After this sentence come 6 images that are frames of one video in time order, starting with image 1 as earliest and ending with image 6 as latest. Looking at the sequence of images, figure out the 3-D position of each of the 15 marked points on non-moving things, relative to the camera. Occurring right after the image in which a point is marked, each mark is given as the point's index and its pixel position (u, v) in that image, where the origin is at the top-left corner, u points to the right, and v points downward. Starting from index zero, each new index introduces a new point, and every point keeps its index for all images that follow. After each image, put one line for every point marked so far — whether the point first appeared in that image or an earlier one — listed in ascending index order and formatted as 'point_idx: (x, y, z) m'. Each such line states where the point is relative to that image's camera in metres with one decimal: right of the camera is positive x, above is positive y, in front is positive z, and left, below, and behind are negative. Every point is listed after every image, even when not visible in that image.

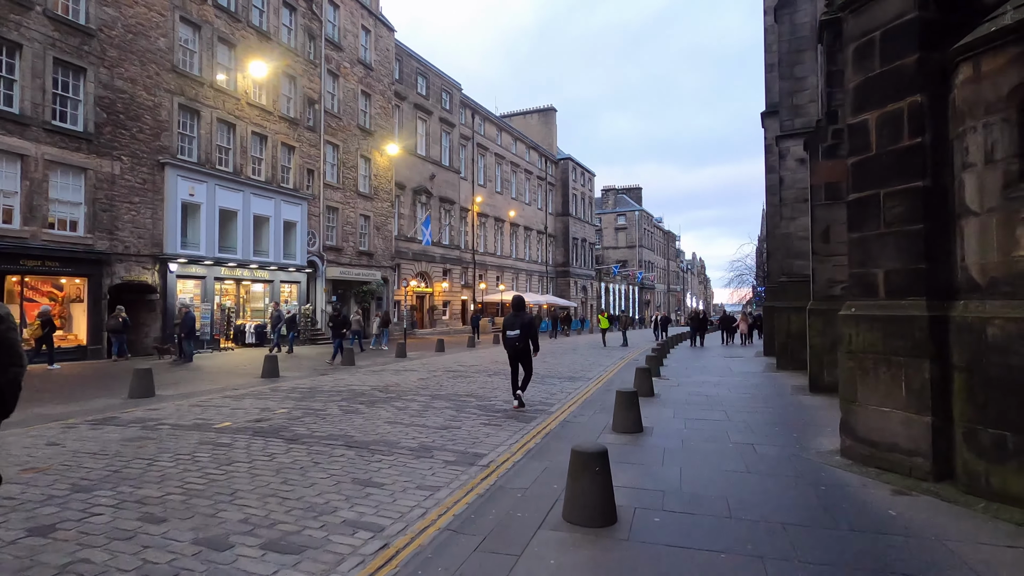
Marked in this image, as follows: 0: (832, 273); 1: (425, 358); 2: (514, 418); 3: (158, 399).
0: (+6.8, +0.3, +11.3) m
1: (-3.2, -2.6, +19.7) m
2: (0.0, -2.1, +8.5) m
3: (-6.8, -2.2, +10.3) m
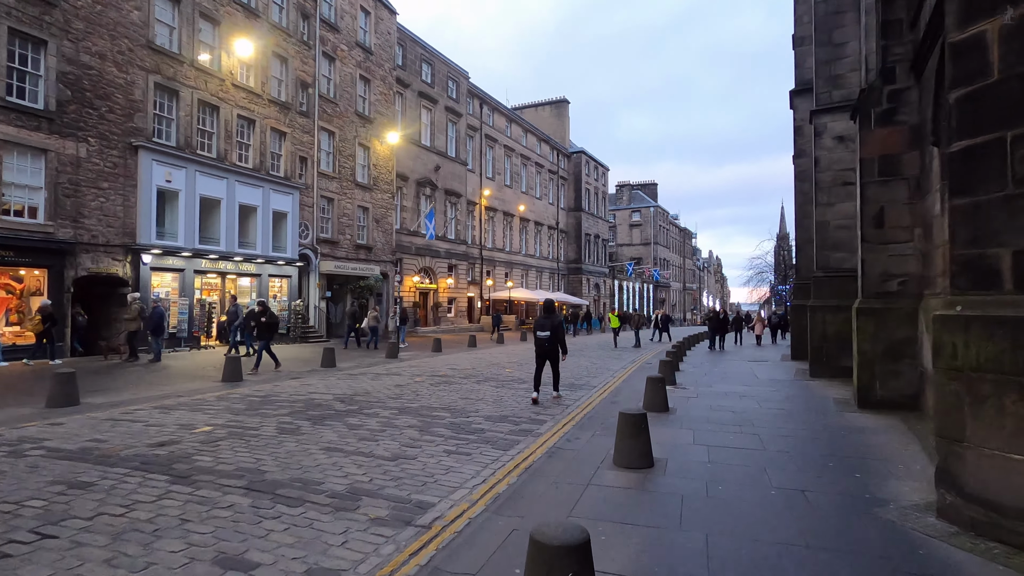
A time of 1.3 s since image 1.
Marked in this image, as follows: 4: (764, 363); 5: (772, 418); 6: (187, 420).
0: (+6.6, +0.4, +9.4) m
1: (-3.2, -2.4, +18.0) m
2: (-0.3, -2.0, +6.7) m
3: (-7.1, -2.0, +8.7) m
4: (+8.7, -2.6, +18.4) m
5: (+4.3, -2.1, +8.8) m
6: (-4.7, -1.9, +7.7) m
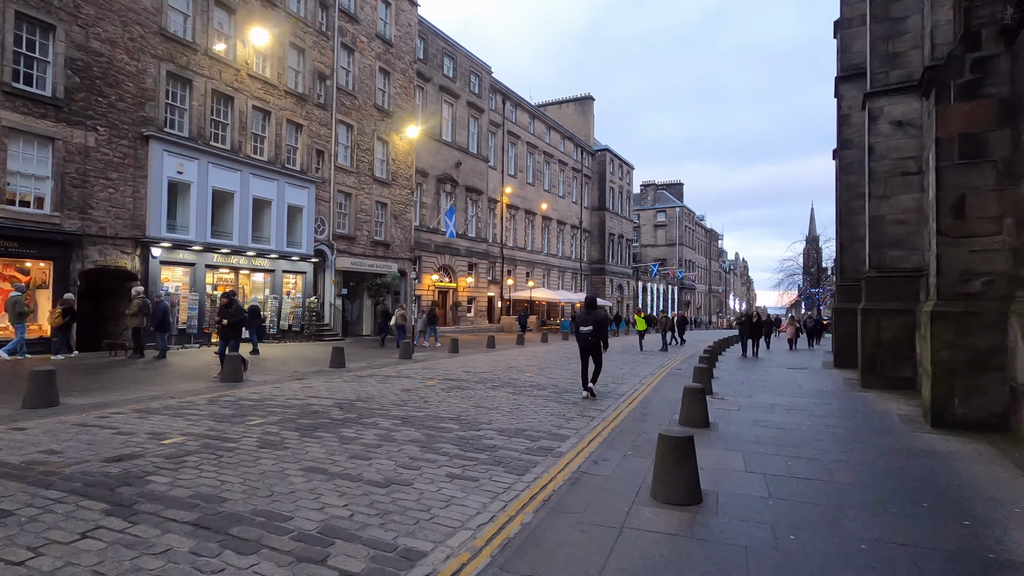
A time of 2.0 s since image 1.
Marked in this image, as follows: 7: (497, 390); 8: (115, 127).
0: (+6.9, +0.4, +8.0) m
1: (-2.6, -2.3, +17.0) m
2: (-0.1, -1.9, +5.7) m
3: (-6.9, -1.8, +8.0) m
4: (+9.3, -2.6, +17.0) m
5: (+4.5, -2.1, +7.6) m
6: (-4.4, -1.8, +6.8) m
7: (-0.3, -2.0, +10.6) m
8: (-12.7, +5.2, +17.1) m
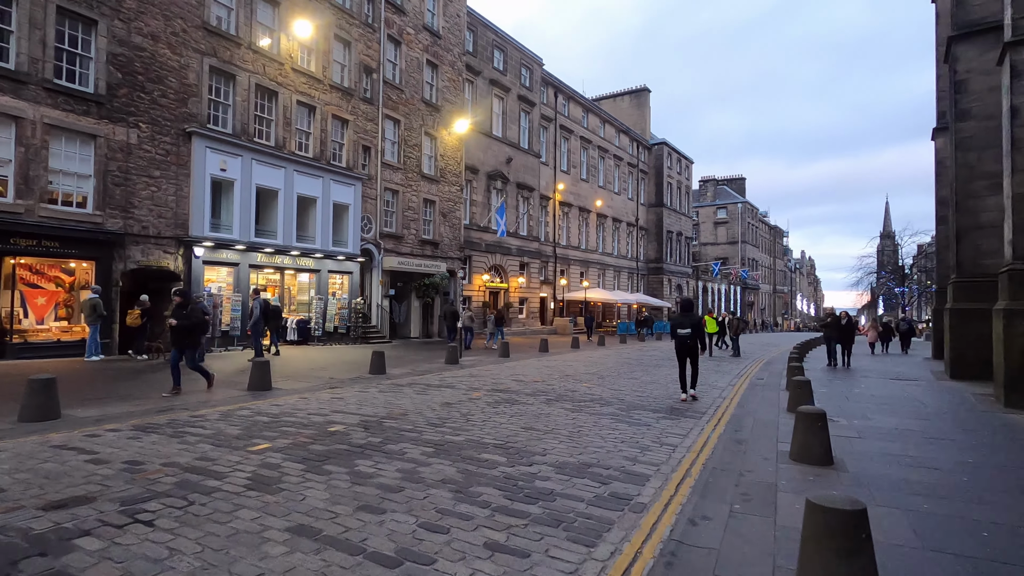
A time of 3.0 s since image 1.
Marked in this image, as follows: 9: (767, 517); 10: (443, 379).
0: (+7.5, +0.5, +5.7) m
1: (-1.0, -2.3, +15.6) m
2: (+0.4, -1.8, +4.1) m
3: (-6.1, -1.8, +7.0) m
4: (+10.9, -2.6, +14.4) m
5: (+5.2, -2.0, +5.5) m
6: (-3.8, -1.7, +5.6) m
7: (+0.7, -2.0, +9.0) m
8: (-11.1, +5.1, +16.7) m
9: (+2.1, -1.9, +4.5) m
10: (-1.6, -2.1, +12.4) m
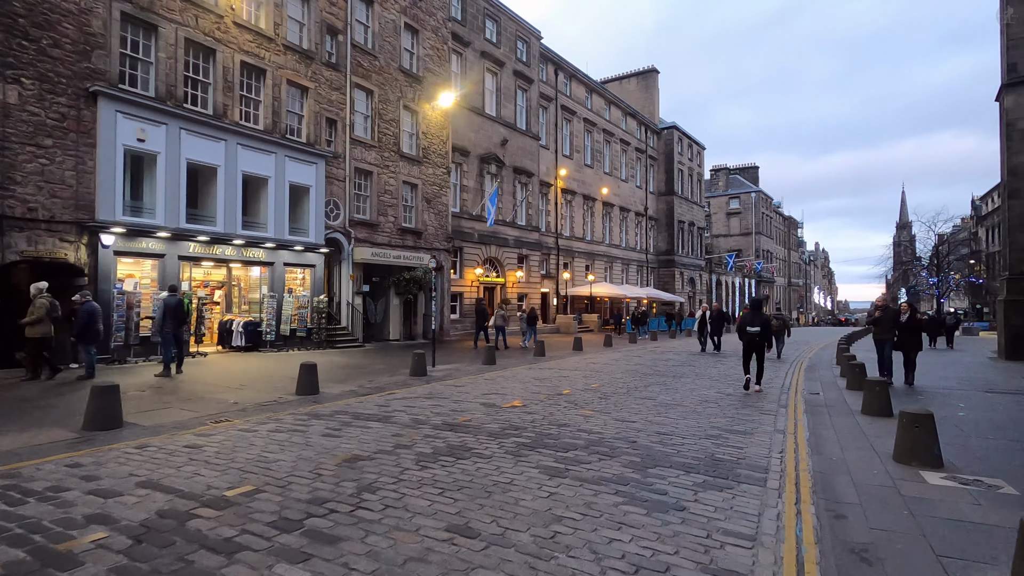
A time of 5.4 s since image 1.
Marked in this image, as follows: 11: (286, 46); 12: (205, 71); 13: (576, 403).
0: (+6.9, +0.7, +2.2) m
1: (-1.4, -2.1, +12.2) m
2: (-0.3, -1.7, +0.7) m
3: (-6.7, -1.7, +3.7) m
4: (+10.4, -2.2, +10.8) m
5: (+4.6, -1.8, +2.0) m
6: (-4.5, -1.6, +2.2) m
7: (+0.1, -1.8, +5.6) m
8: (-11.6, +5.2, +13.4) m
9: (+1.5, -1.7, +1.0) m
10: (-2.1, -2.0, +9.0) m
11: (-8.1, +8.7, +19.1) m
12: (-9.8, +6.9, +17.0) m
13: (+1.1, -1.9, +9.1) m
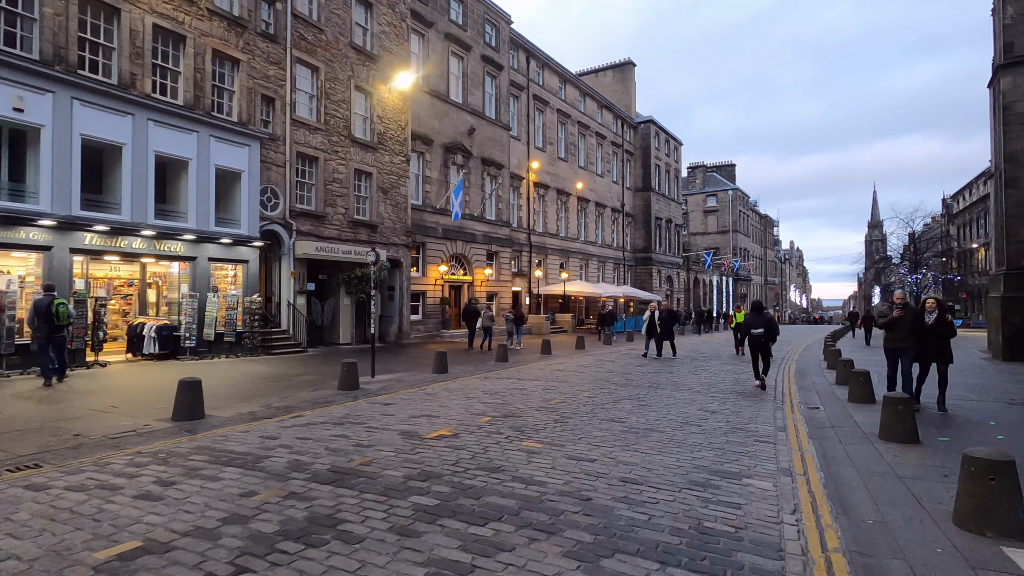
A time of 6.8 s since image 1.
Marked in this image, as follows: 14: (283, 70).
0: (+6.2, +0.8, +0.4) m
1: (-2.5, -2.0, +10.1) m
2: (-0.9, -1.6, -1.4) m
3: (-7.5, -1.7, +1.4) m
4: (+9.3, -2.1, +9.2) m
5: (+3.9, -1.7, +0.1) m
6: (-5.1, -1.6, 0.0) m
7: (-0.7, -1.7, +3.5) m
8: (-12.7, +5.2, +10.9) m
9: (+0.8, -1.7, -0.9) m
10: (-3.1, -1.9, +6.9) m
11: (-9.4, +8.7, +16.8) m
12: (-11.0, +7.0, +14.6) m
13: (+0.2, -1.9, +7.1) m
14: (-8.2, +7.7, +19.0) m
